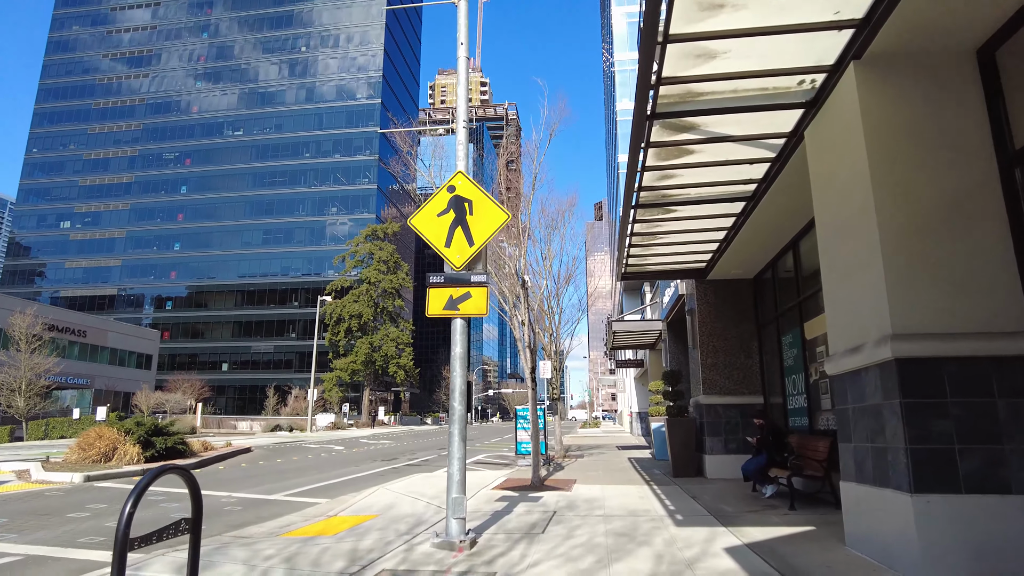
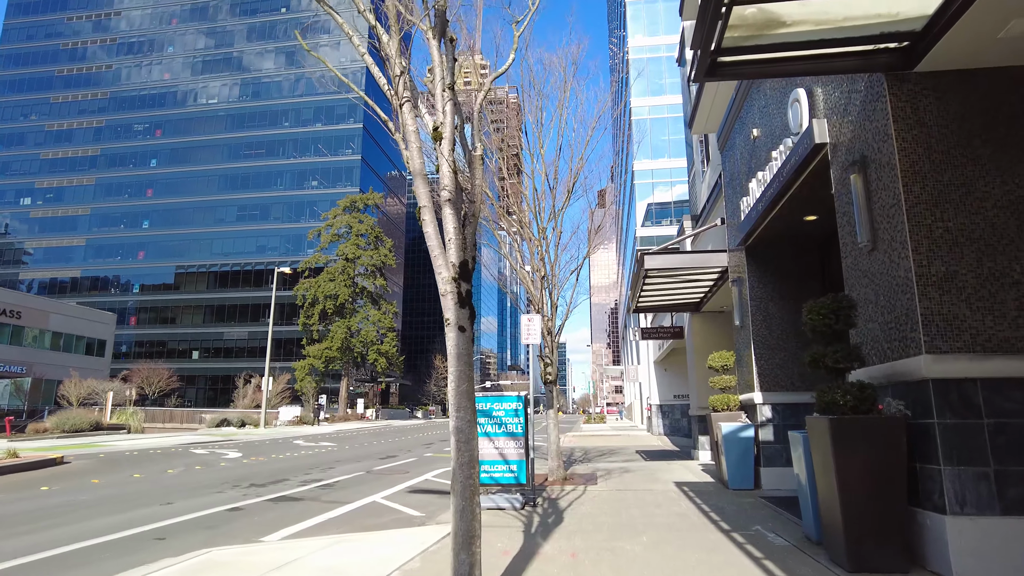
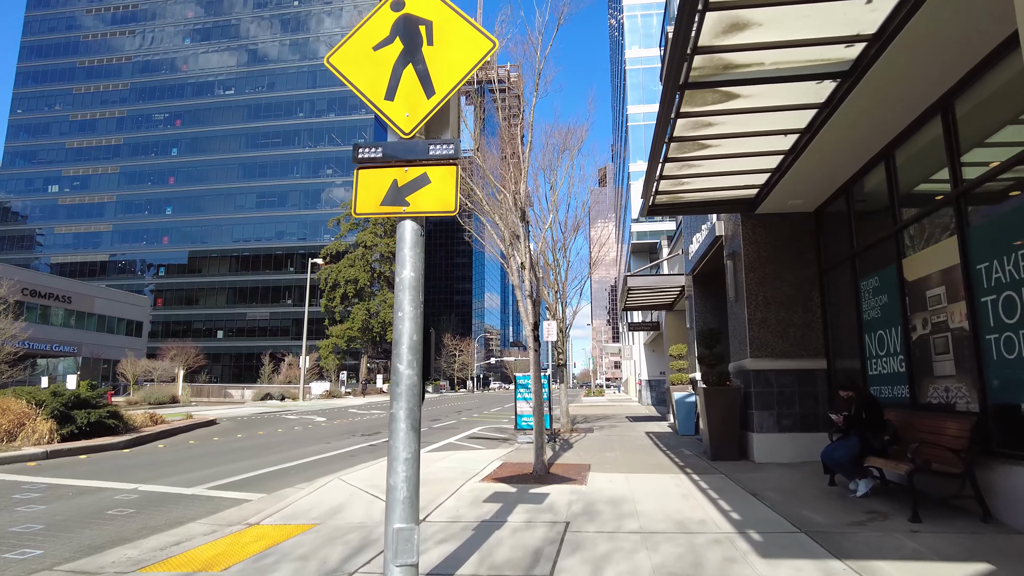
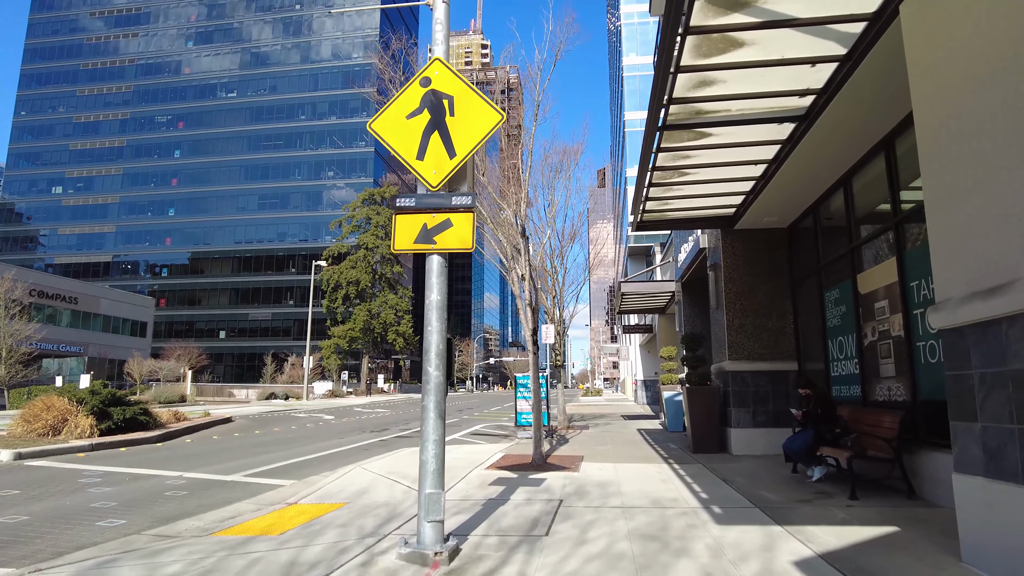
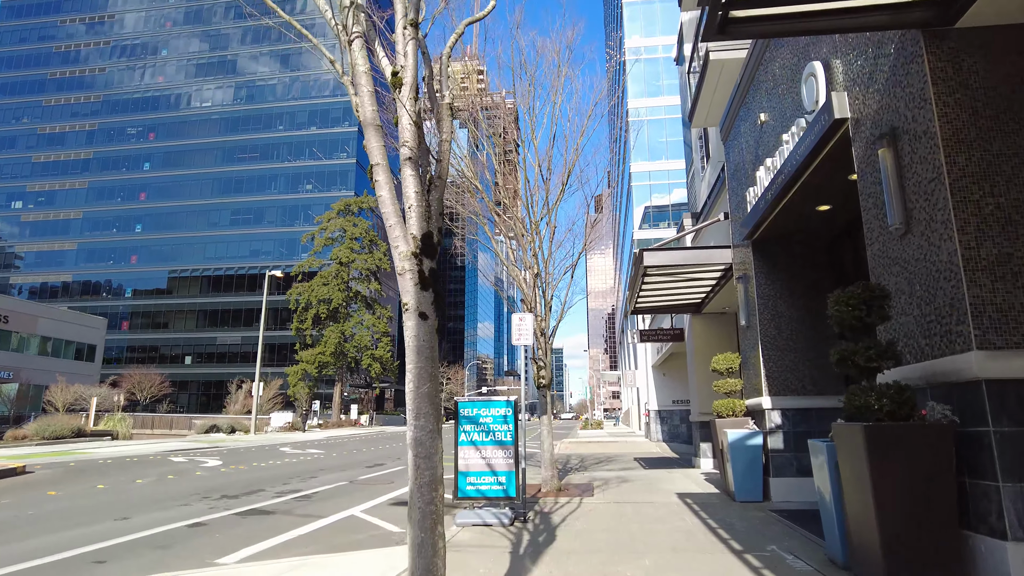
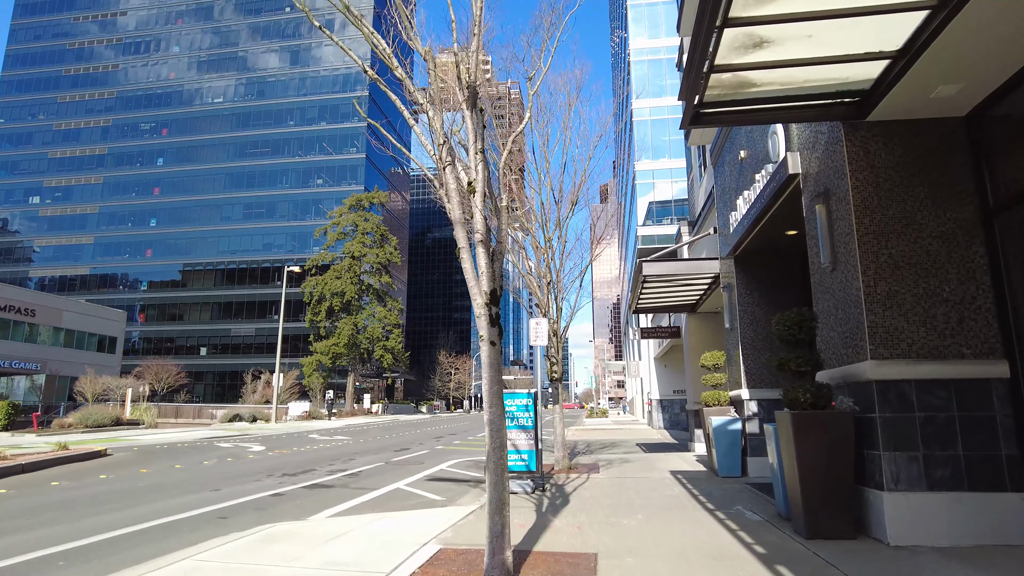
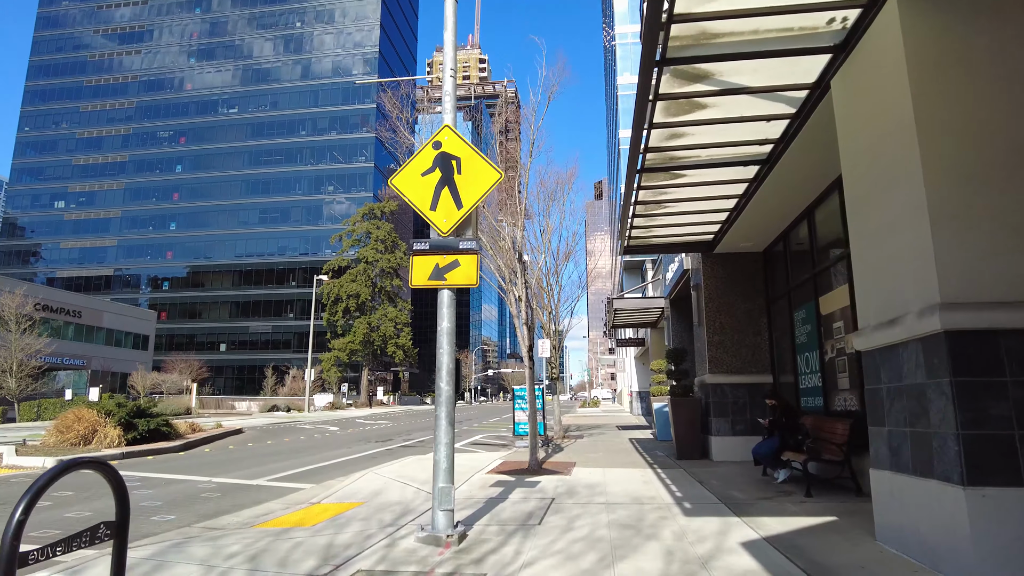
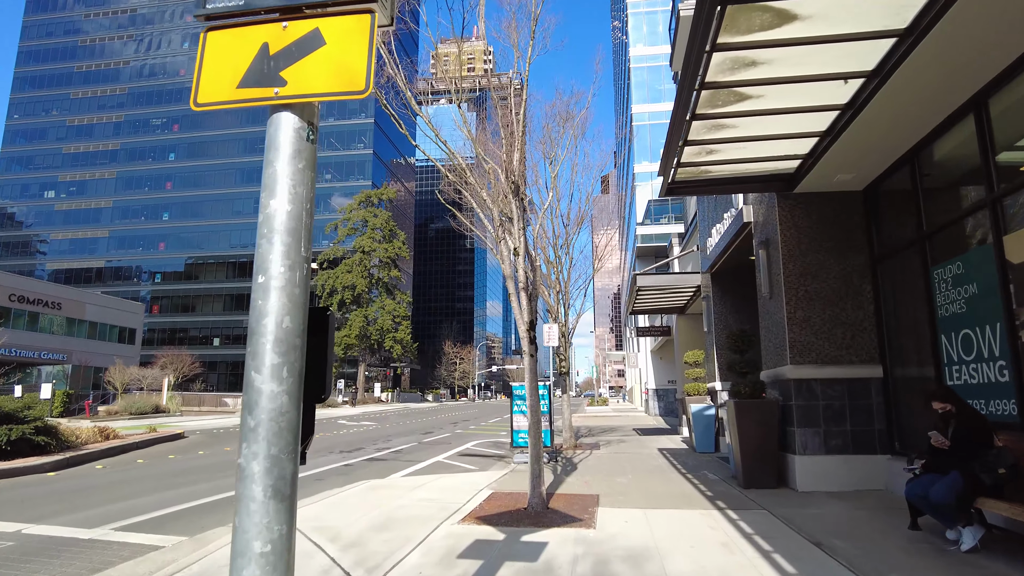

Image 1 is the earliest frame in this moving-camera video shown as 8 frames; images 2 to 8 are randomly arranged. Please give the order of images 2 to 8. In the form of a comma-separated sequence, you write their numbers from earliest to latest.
7, 4, 3, 8, 6, 2, 5
